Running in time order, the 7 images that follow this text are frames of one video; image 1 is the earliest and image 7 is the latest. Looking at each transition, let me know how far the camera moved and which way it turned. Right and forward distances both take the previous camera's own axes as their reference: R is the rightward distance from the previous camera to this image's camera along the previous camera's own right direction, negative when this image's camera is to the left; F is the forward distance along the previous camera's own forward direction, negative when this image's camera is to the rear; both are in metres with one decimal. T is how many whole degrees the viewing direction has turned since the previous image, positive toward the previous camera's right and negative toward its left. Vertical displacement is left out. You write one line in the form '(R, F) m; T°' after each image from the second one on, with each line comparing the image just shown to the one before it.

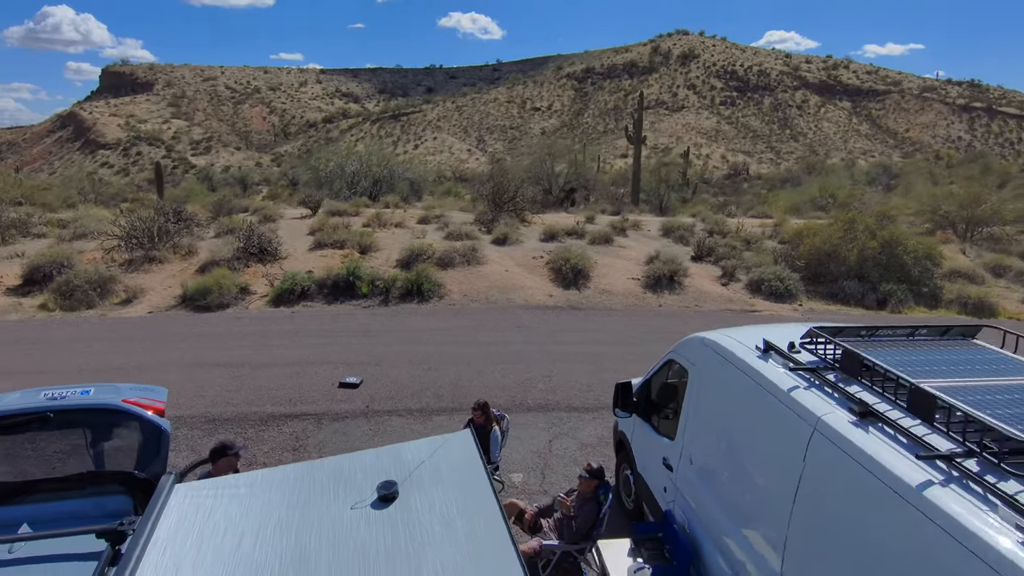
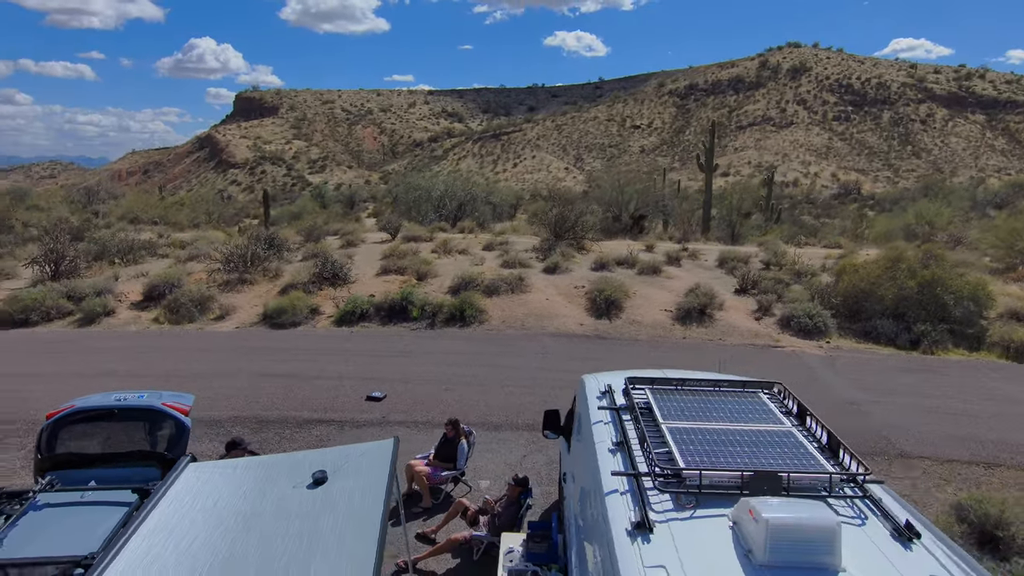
(+1.2, -1.0) m; -9°
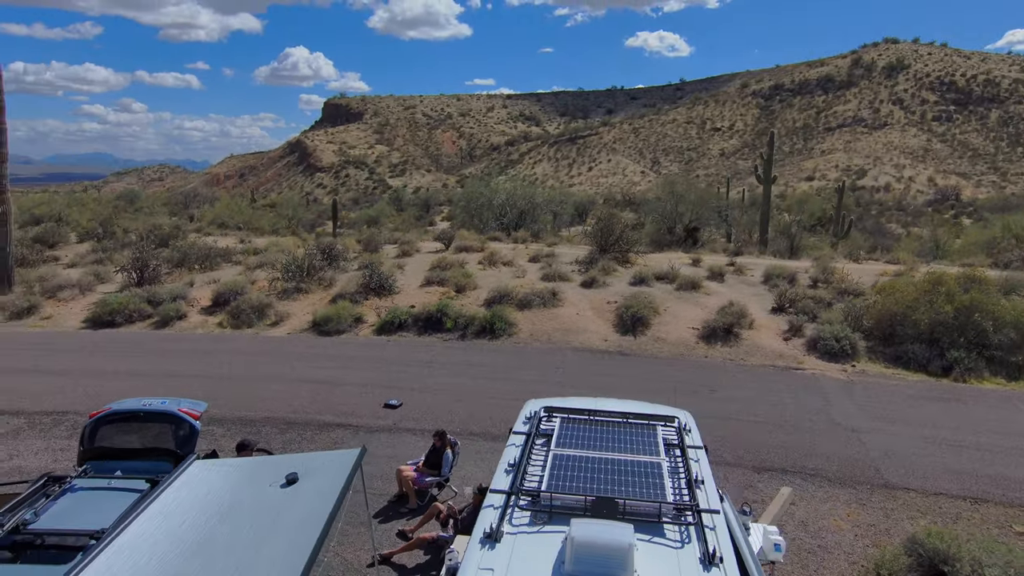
(+1.0, -0.6) m; -7°
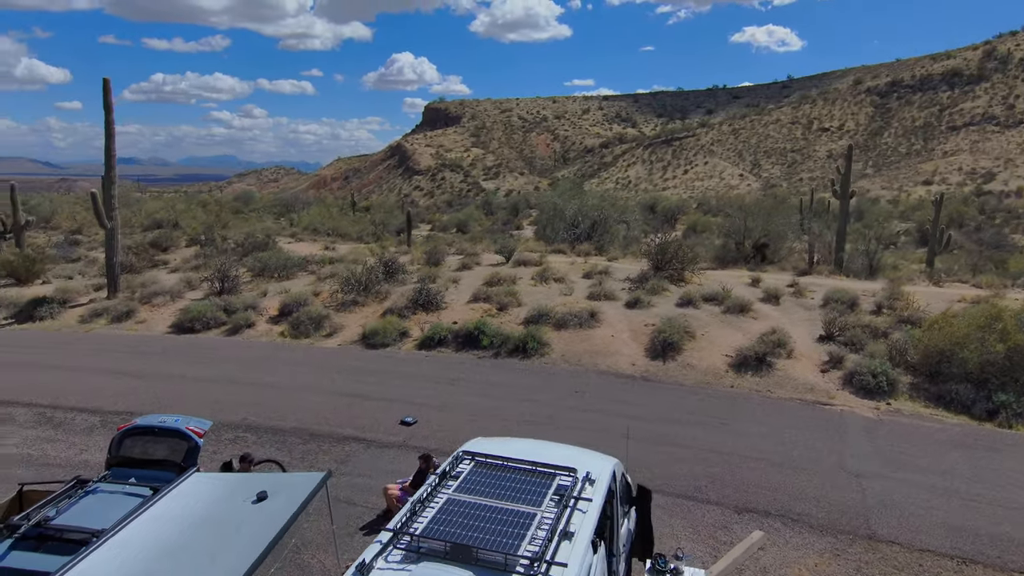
(+1.2, -0.4) m; -8°
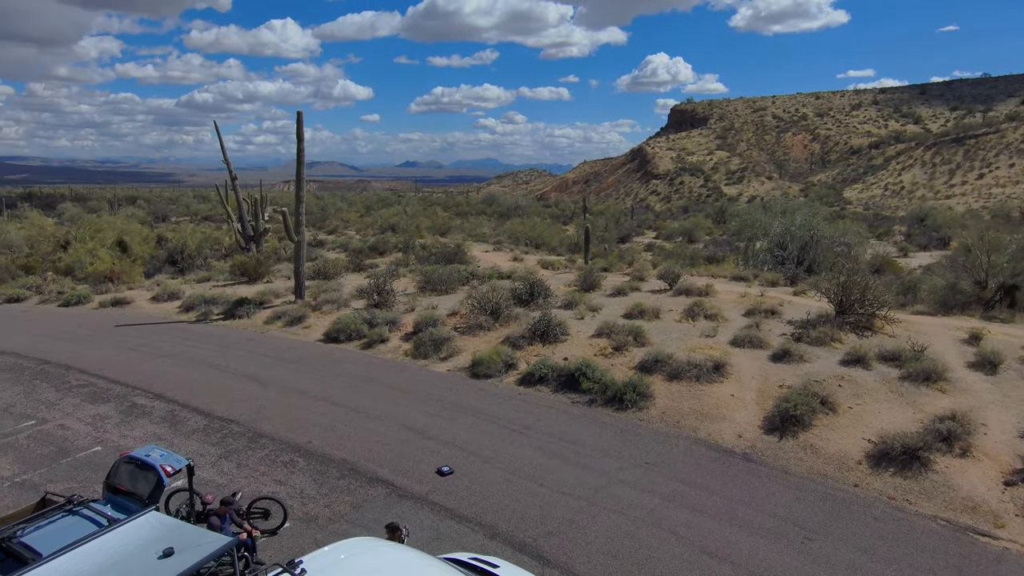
(+2.6, +1.3) m; -21°
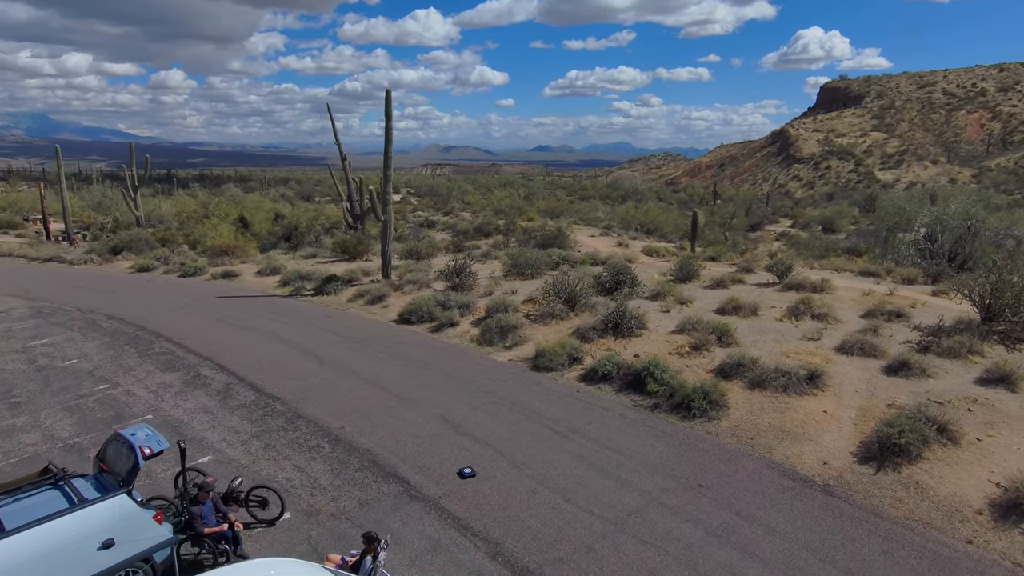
(+1.2, +1.2) m; -11°
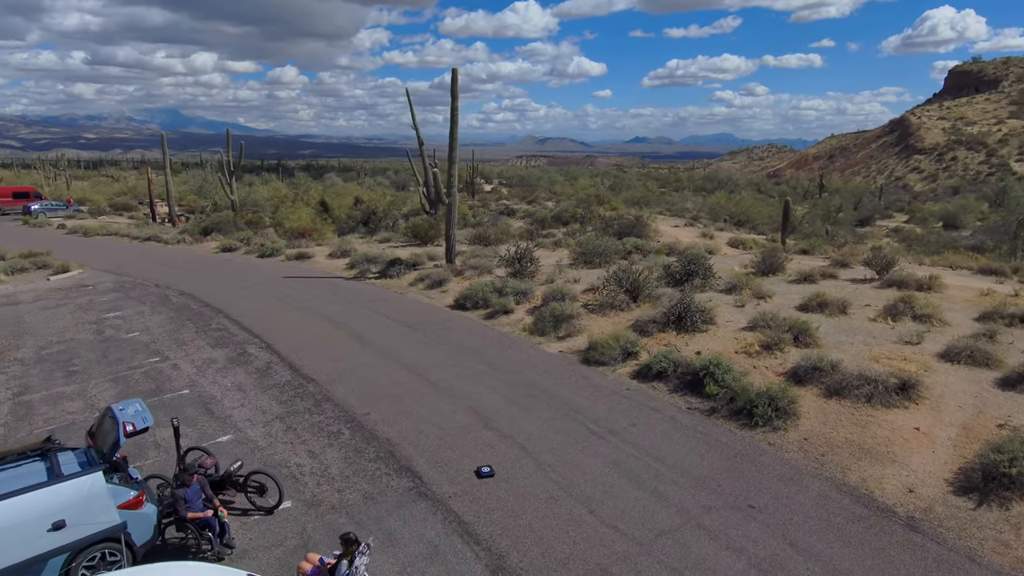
(+0.8, +0.9) m; -8°
